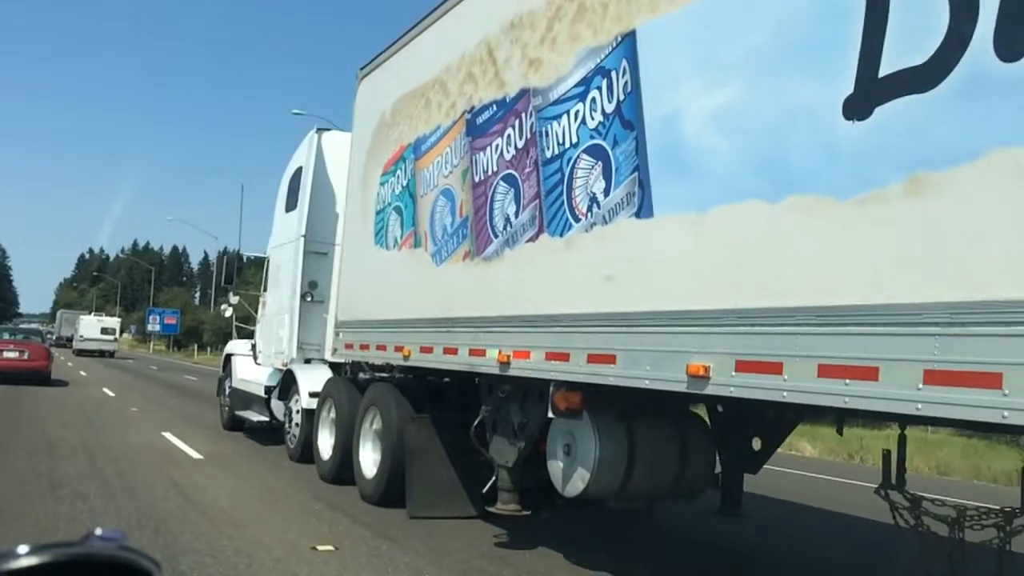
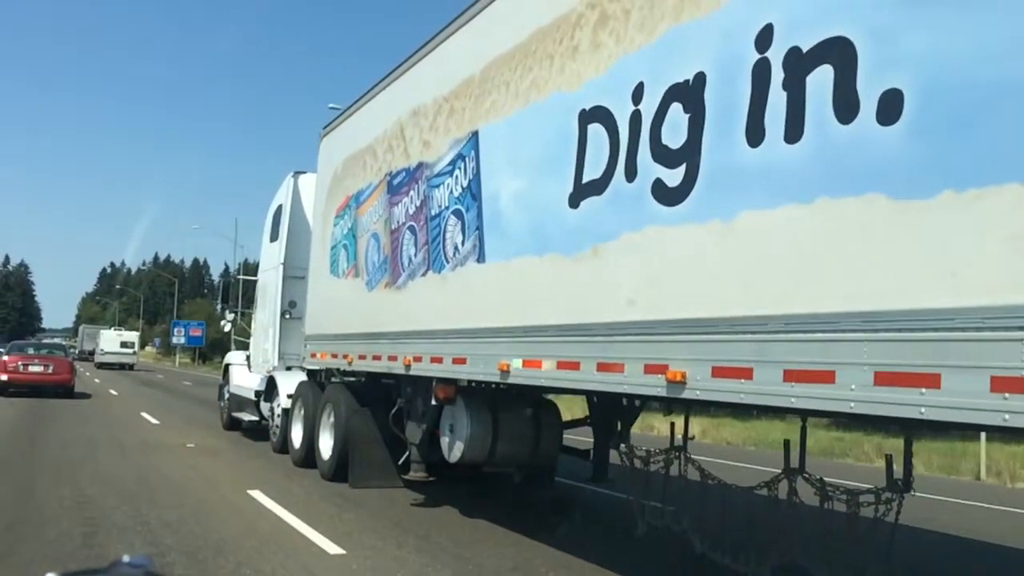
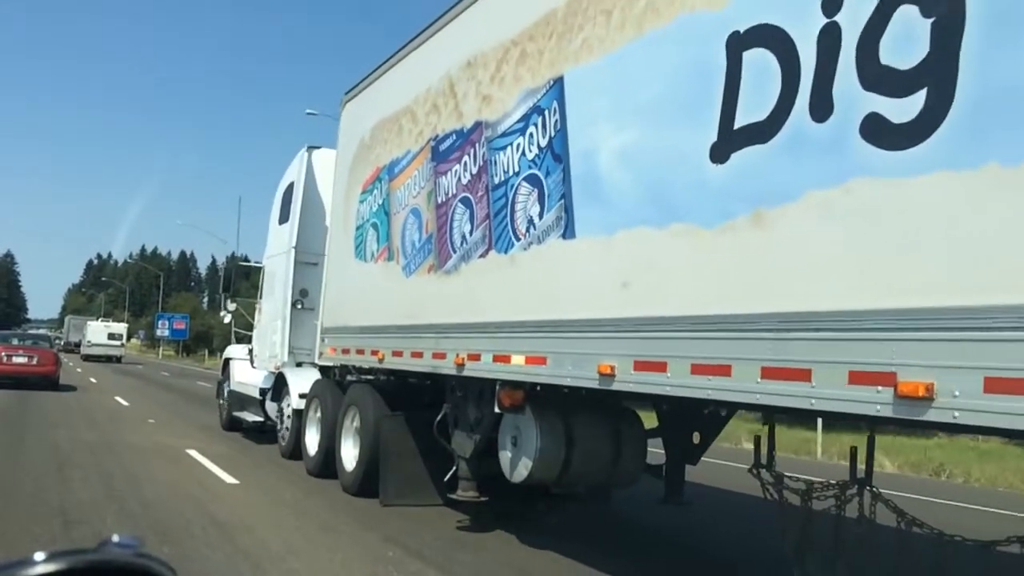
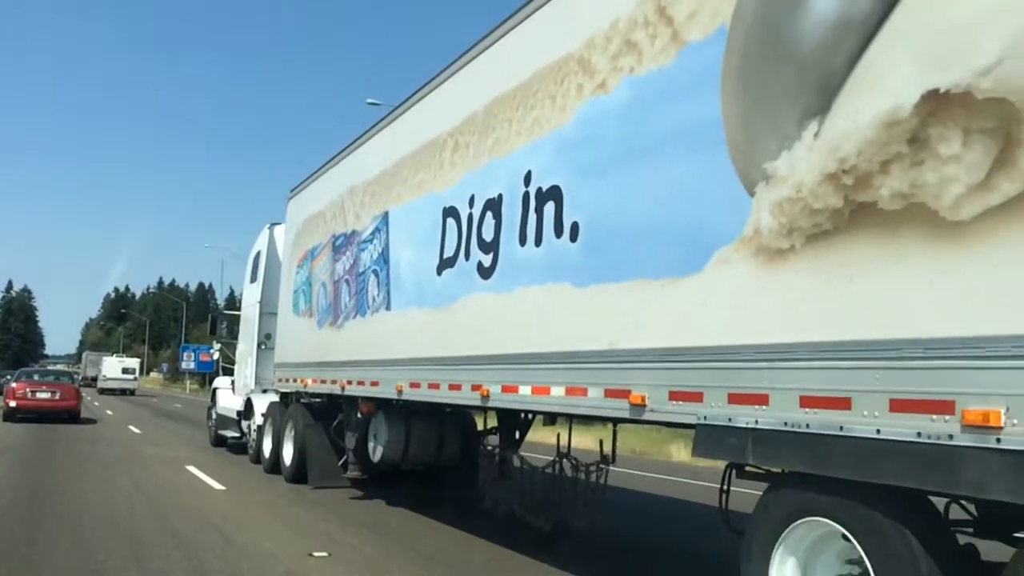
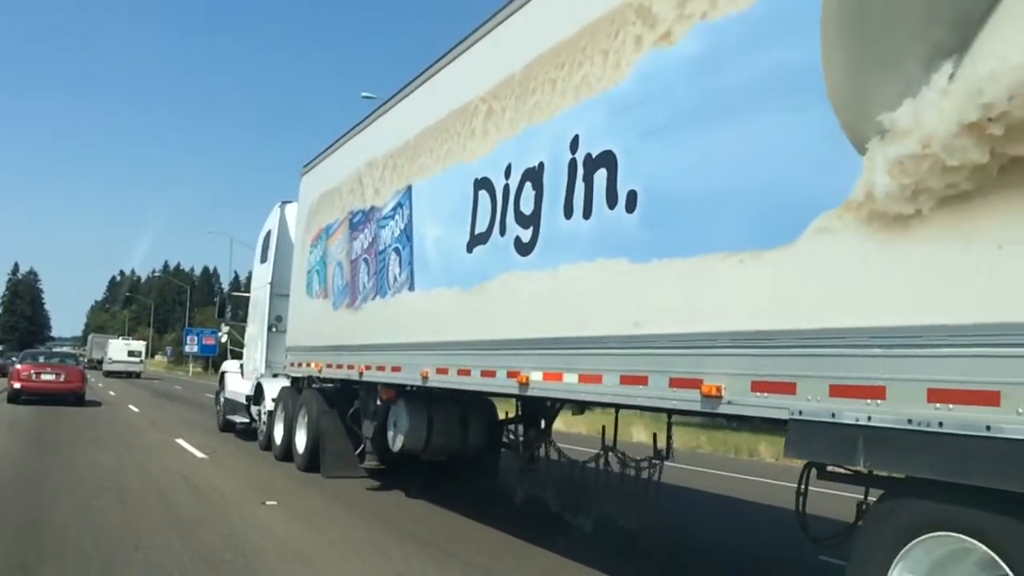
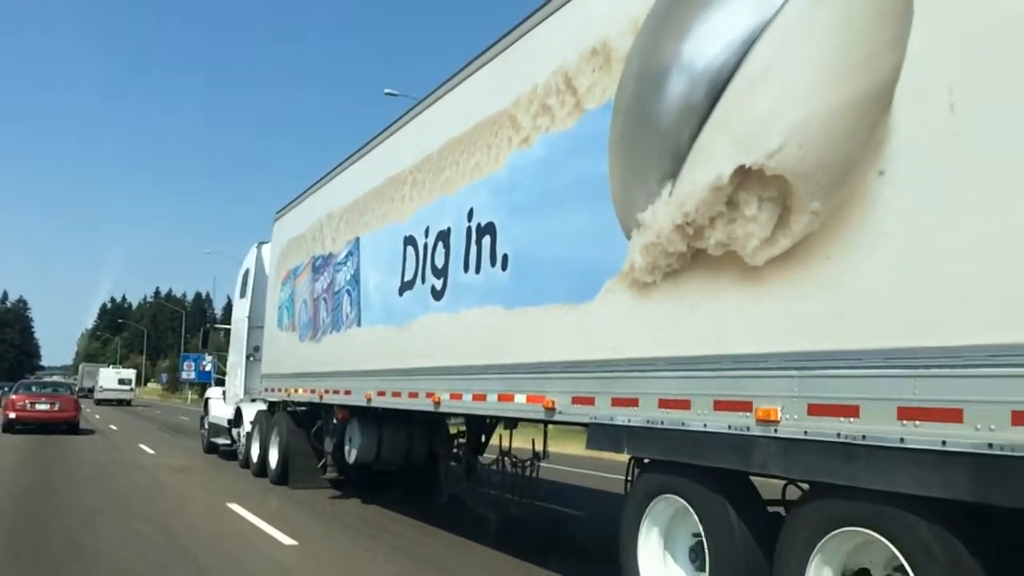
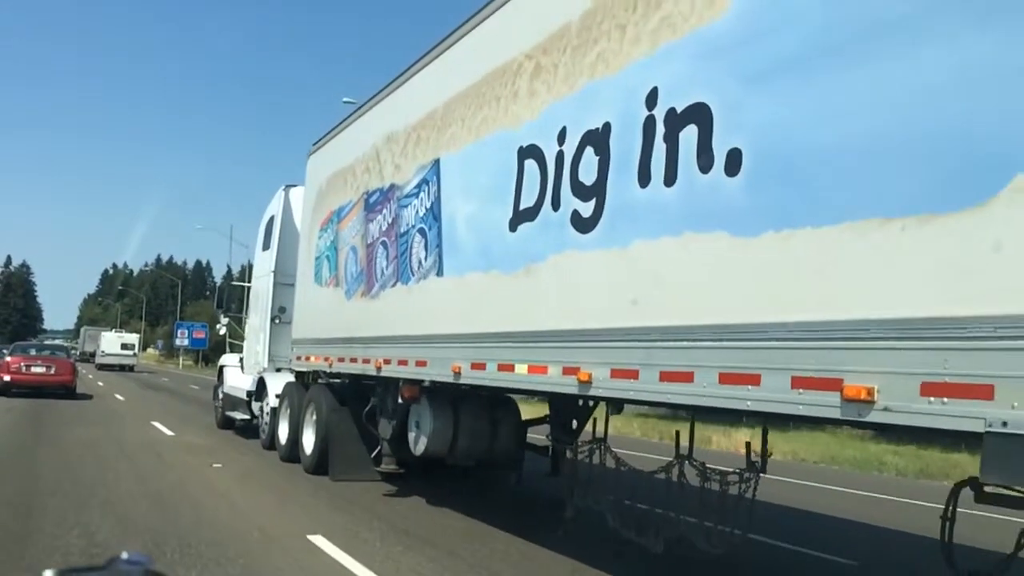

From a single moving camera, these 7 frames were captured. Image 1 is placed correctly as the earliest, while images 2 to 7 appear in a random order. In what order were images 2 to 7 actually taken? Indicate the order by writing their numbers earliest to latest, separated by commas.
3, 2, 7, 5, 4, 6
